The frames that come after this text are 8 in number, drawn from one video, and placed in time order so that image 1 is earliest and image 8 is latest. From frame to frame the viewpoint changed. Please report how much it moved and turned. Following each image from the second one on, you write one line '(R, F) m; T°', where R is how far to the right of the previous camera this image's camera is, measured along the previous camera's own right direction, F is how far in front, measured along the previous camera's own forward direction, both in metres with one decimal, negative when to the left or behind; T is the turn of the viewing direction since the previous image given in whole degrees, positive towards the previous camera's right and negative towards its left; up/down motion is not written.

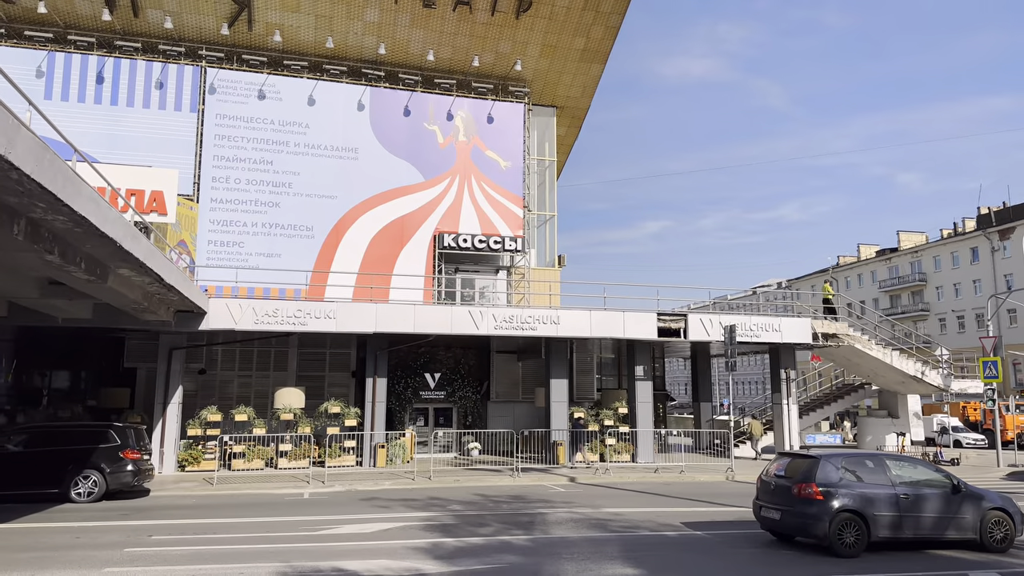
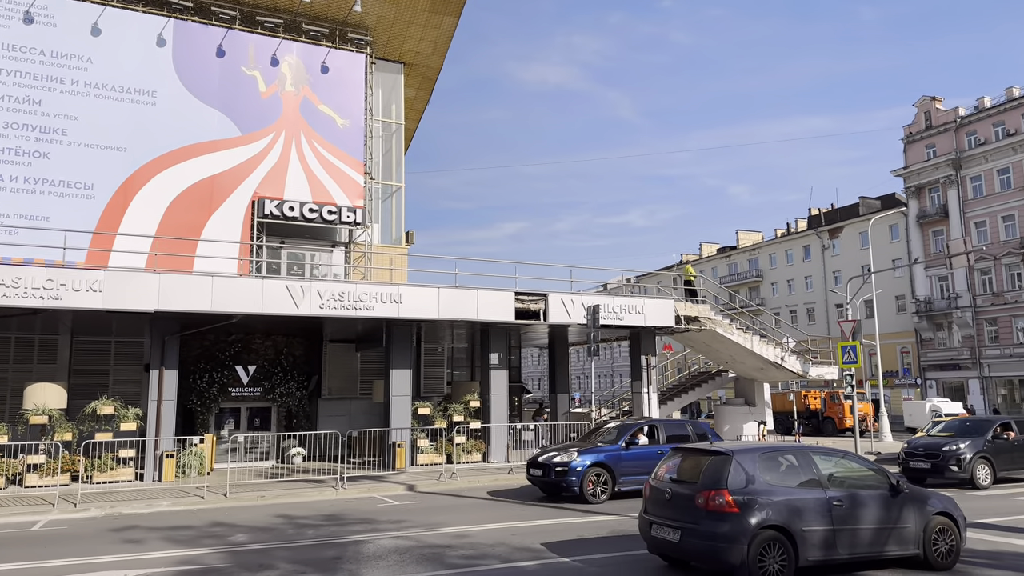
(+0.6, +3.1) m; +11°
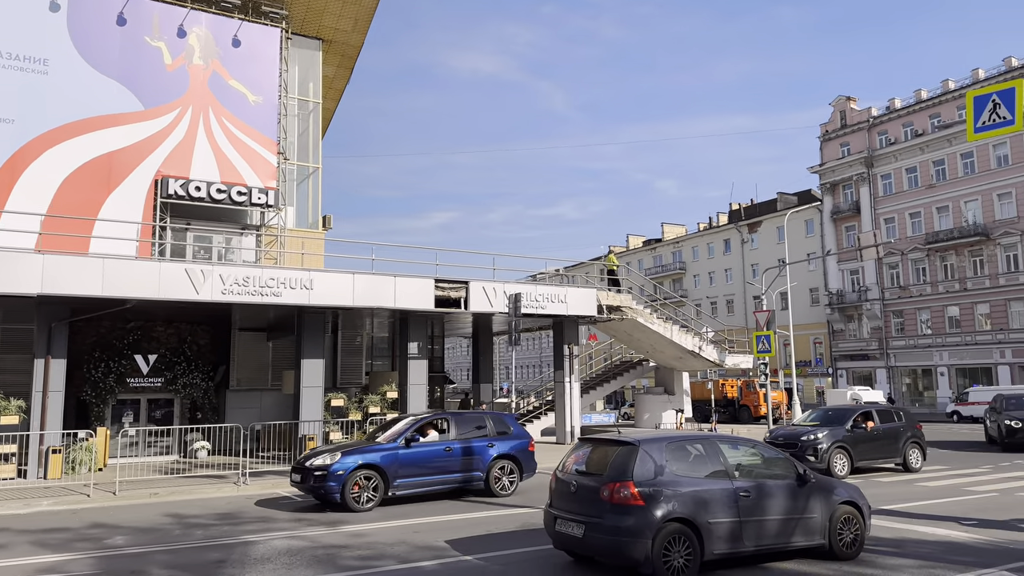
(+0.3, +0.4) m; +5°
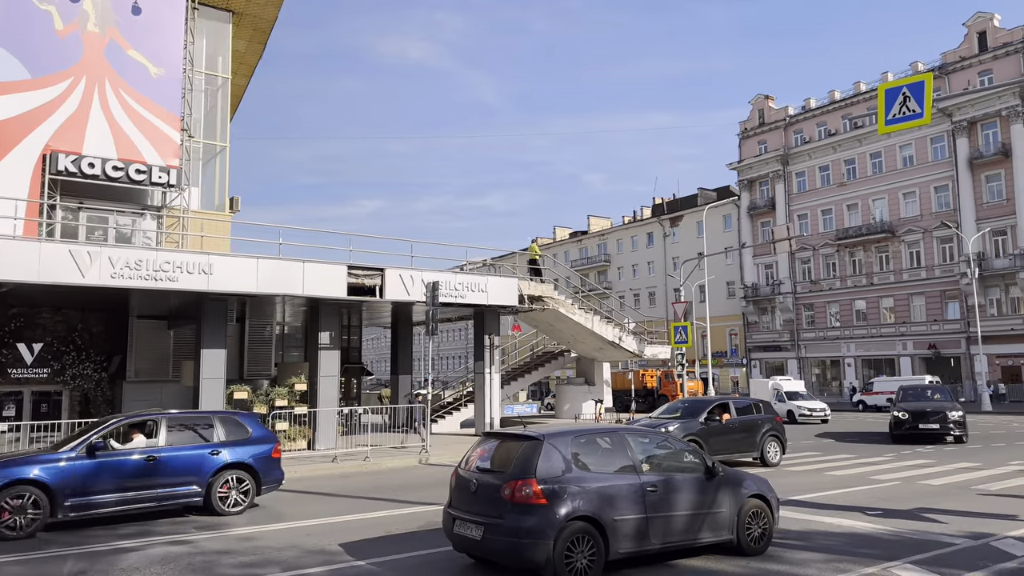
(+0.3, +0.5) m; +6°
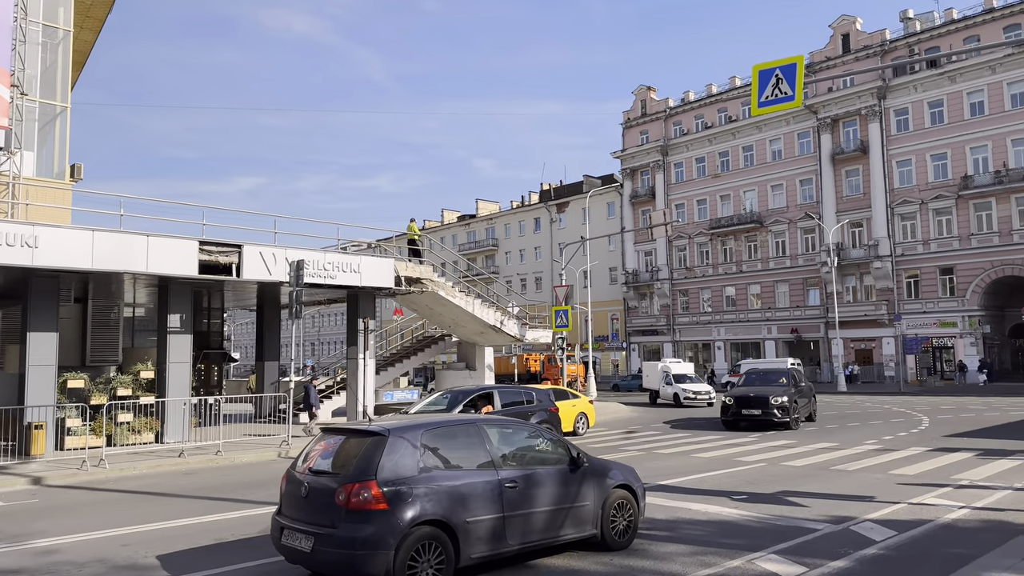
(+0.3, +0.6) m; +9°
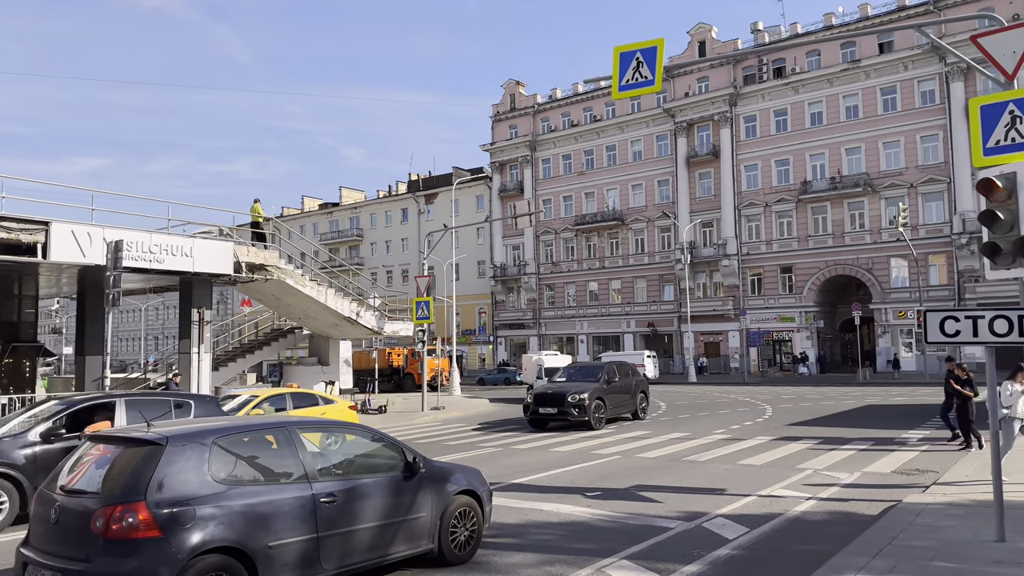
(+0.3, +0.7) m; +10°
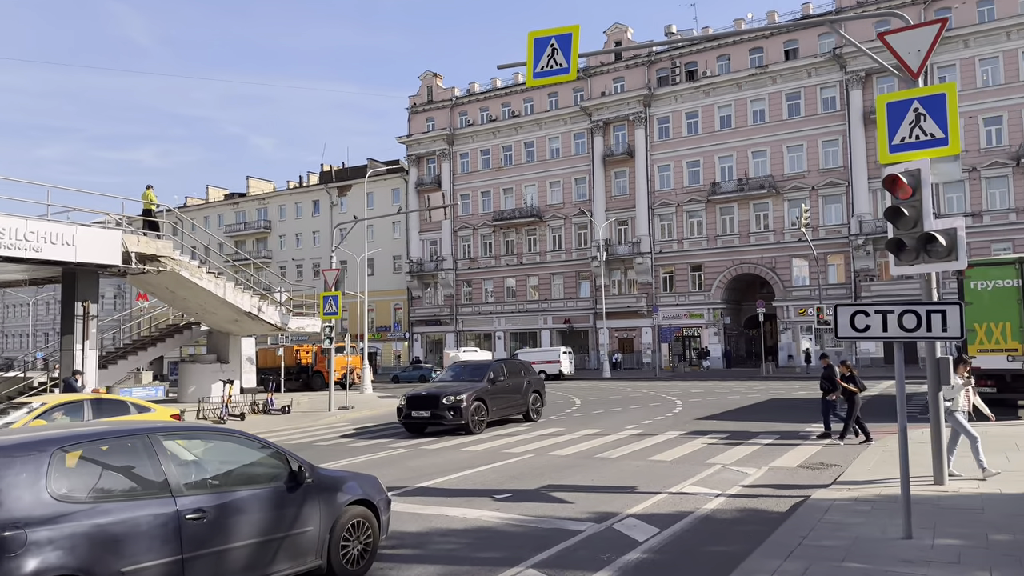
(+0.1, +0.4) m; +6°
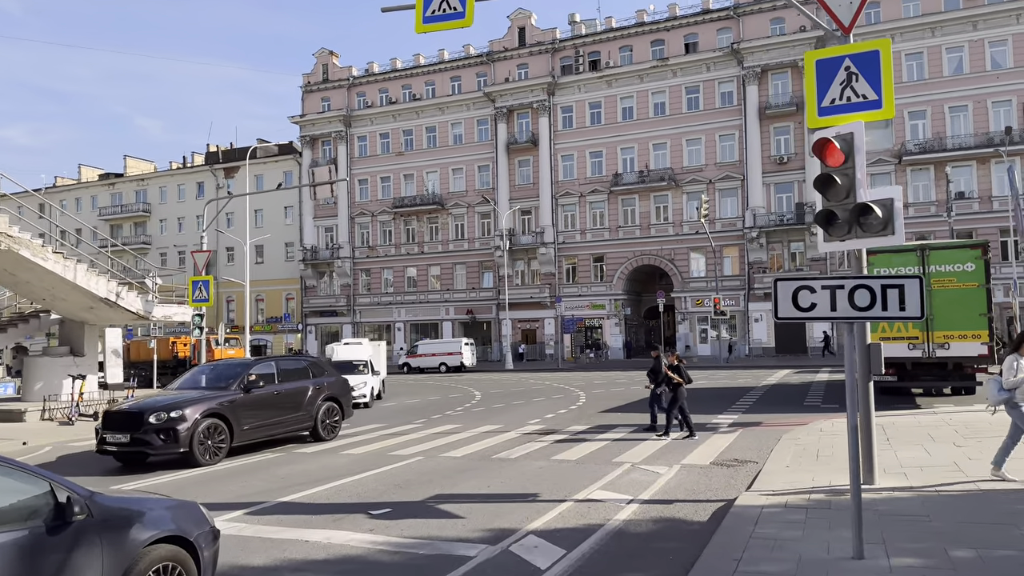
(+0.2, +1.0) m; +7°
